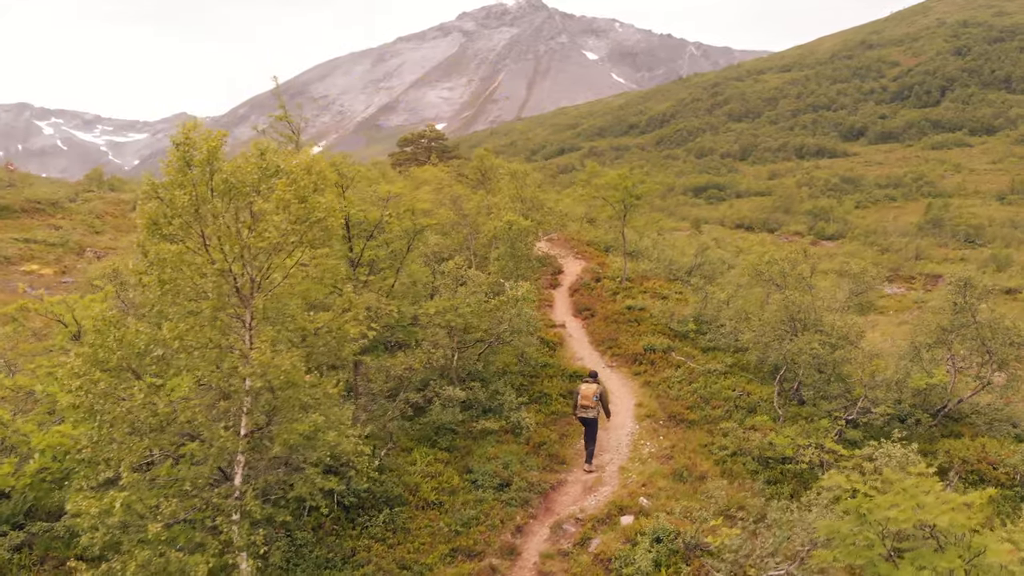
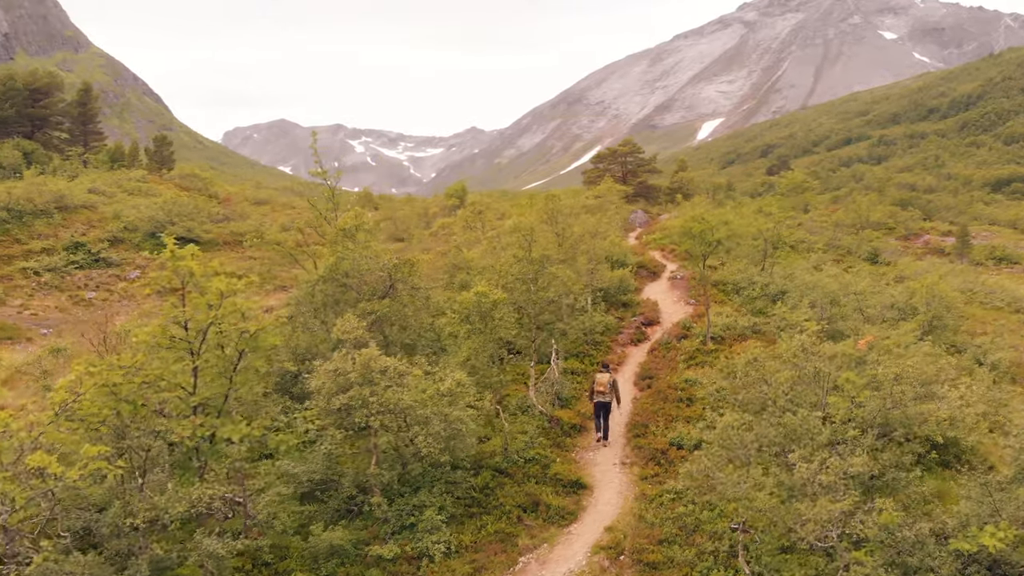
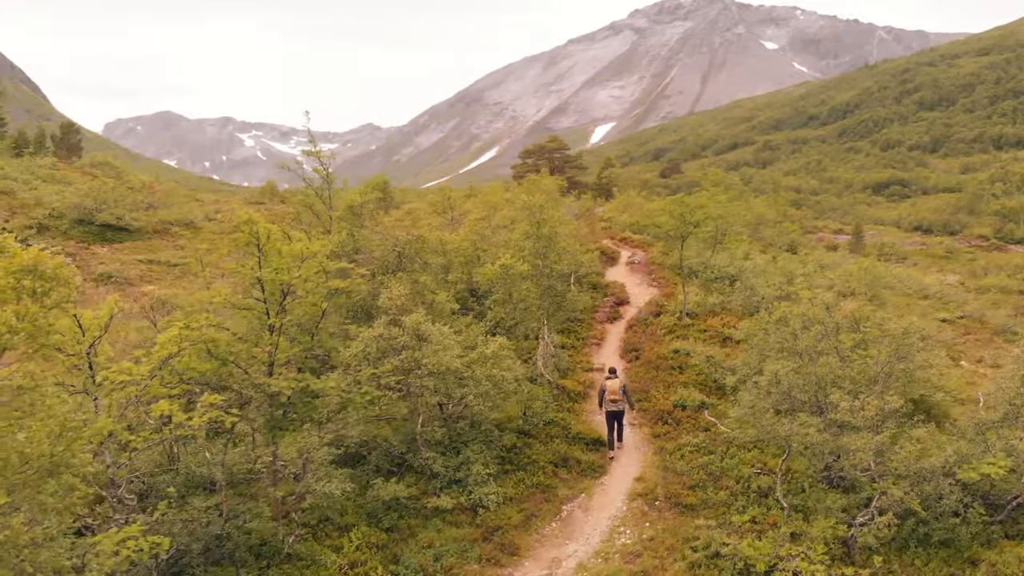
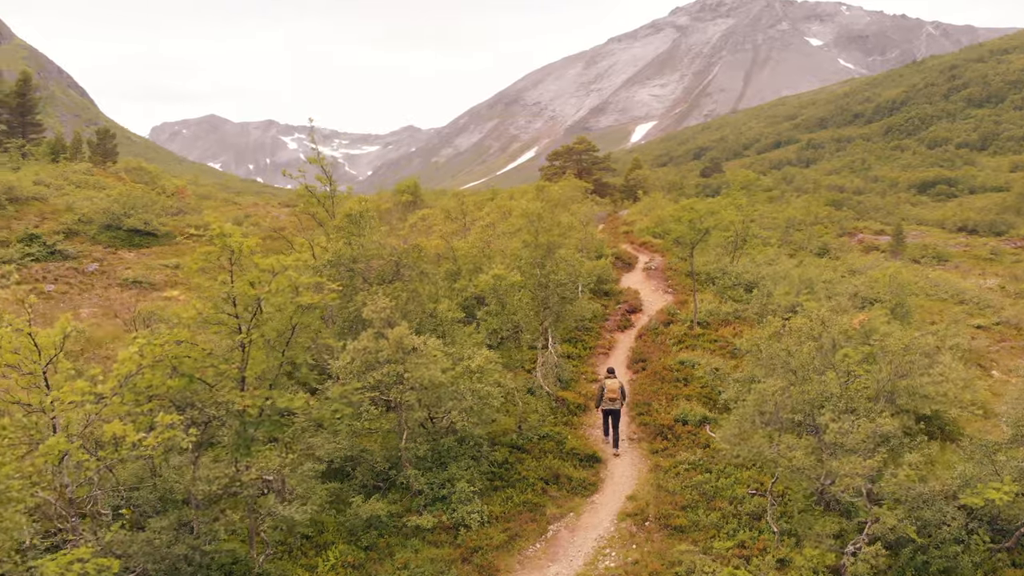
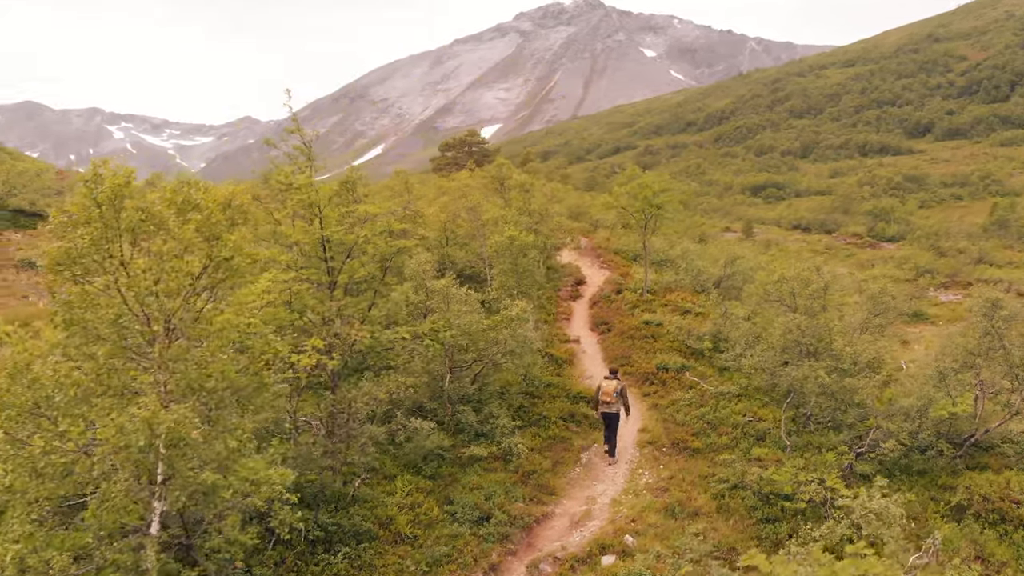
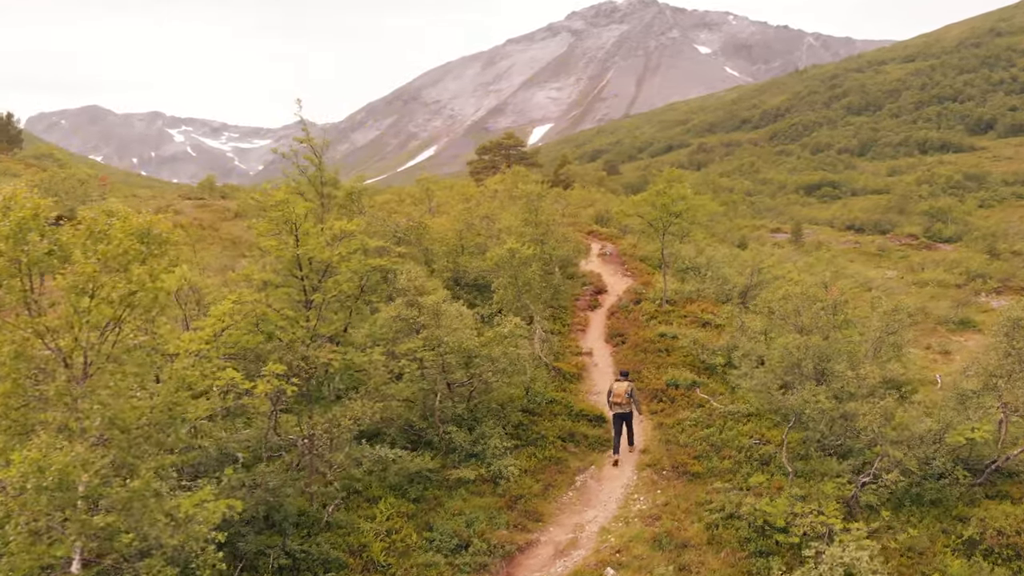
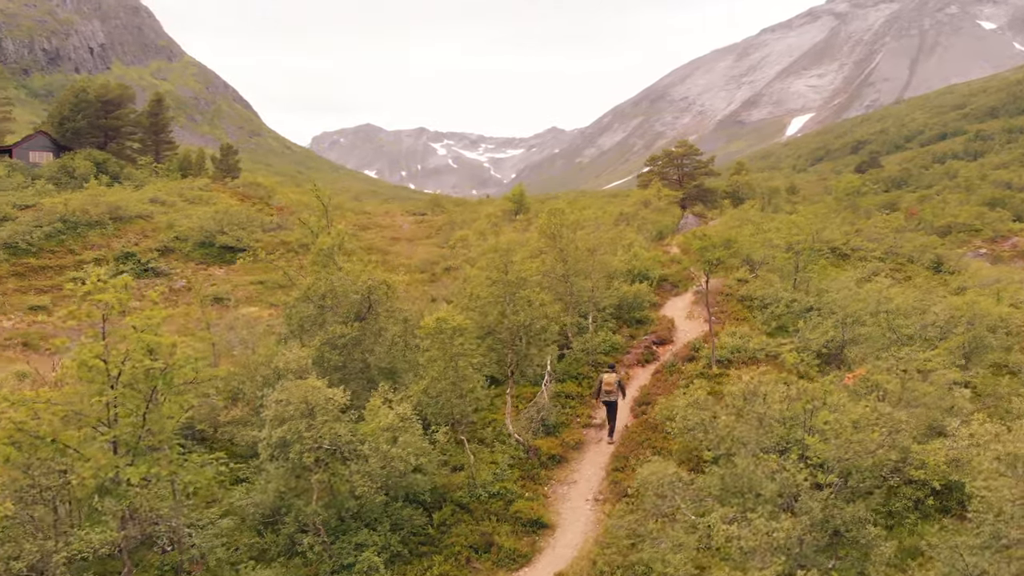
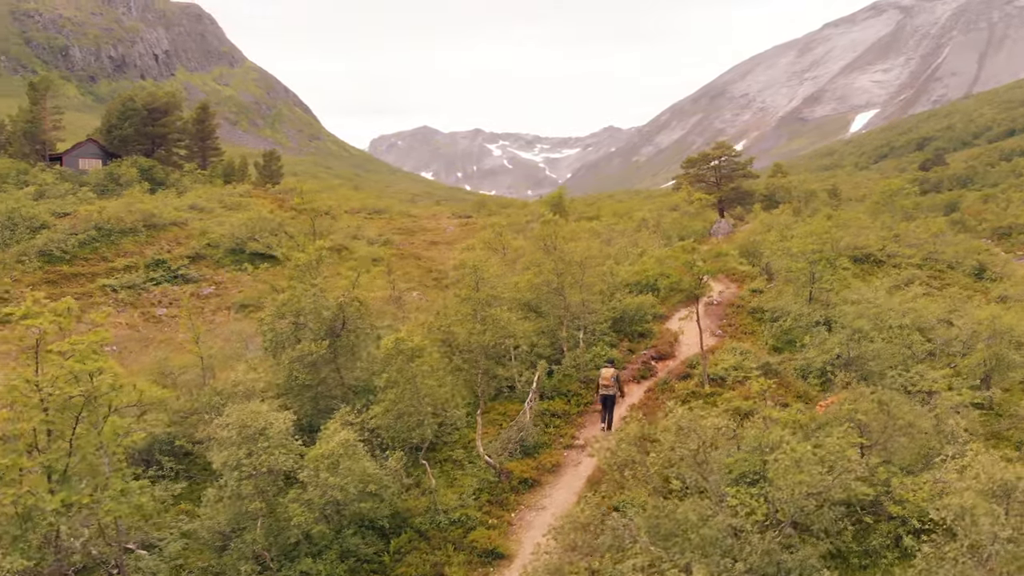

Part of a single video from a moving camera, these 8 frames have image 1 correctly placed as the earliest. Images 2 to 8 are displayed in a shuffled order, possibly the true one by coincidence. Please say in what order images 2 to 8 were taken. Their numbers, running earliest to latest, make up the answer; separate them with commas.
5, 6, 3, 4, 2, 7, 8
